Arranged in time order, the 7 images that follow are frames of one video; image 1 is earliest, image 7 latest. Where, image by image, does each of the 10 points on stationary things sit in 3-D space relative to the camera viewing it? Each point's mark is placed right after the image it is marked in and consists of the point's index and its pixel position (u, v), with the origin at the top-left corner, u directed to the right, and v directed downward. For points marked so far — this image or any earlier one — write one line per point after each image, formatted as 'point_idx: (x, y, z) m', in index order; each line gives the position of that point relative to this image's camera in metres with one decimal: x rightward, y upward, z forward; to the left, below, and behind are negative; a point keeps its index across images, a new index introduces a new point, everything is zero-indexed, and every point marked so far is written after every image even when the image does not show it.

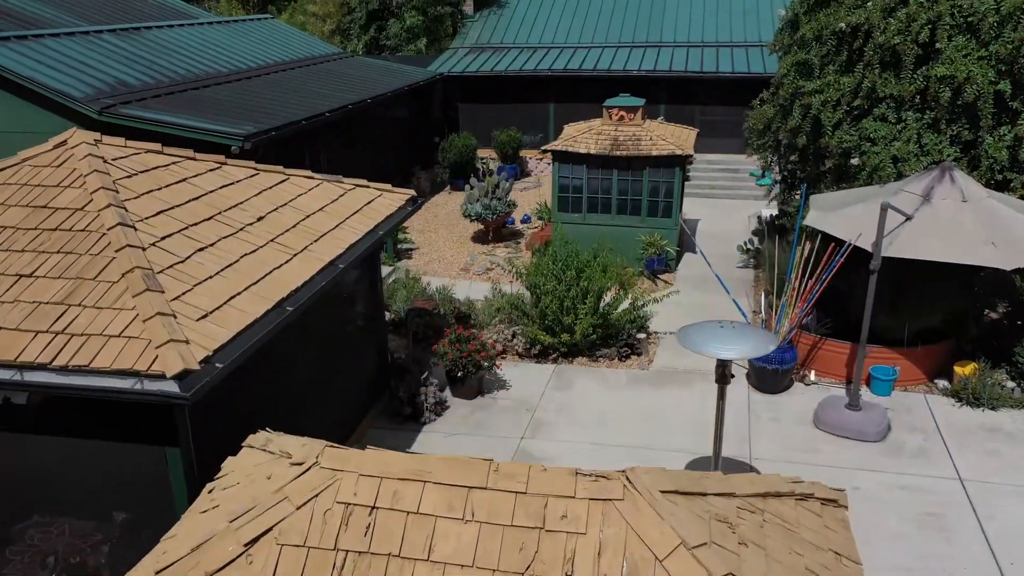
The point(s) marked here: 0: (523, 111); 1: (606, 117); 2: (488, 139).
0: (+0.3, +4.4, +18.9) m
1: (+1.6, +2.8, +12.5) m
2: (-0.6, +3.8, +19.5) m
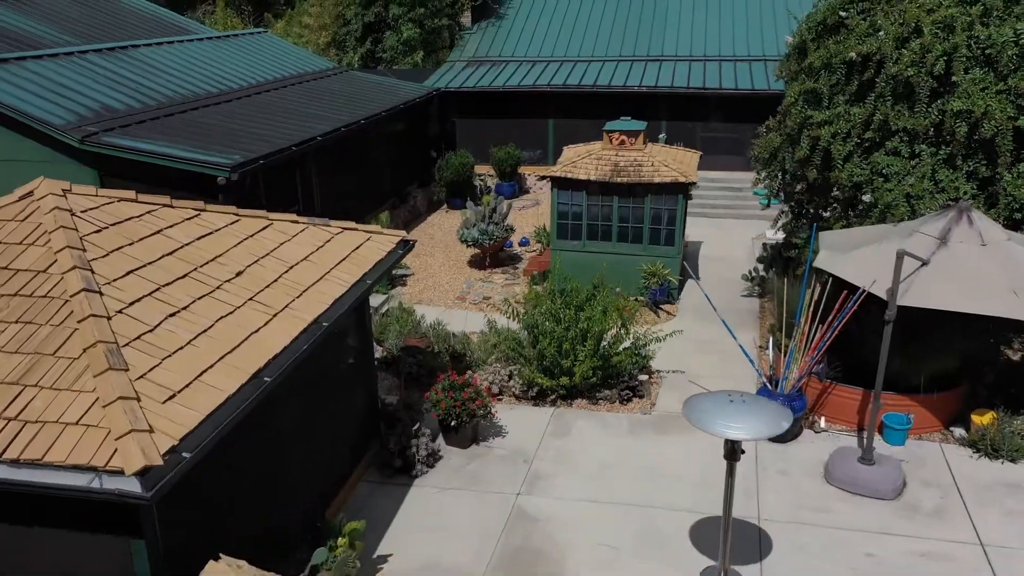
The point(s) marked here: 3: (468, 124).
0: (+0.3, +3.9, +18.6) m
1: (+1.5, +2.4, +12.2) m
2: (-0.7, +3.3, +19.1) m
3: (-1.1, +4.1, +18.9) m
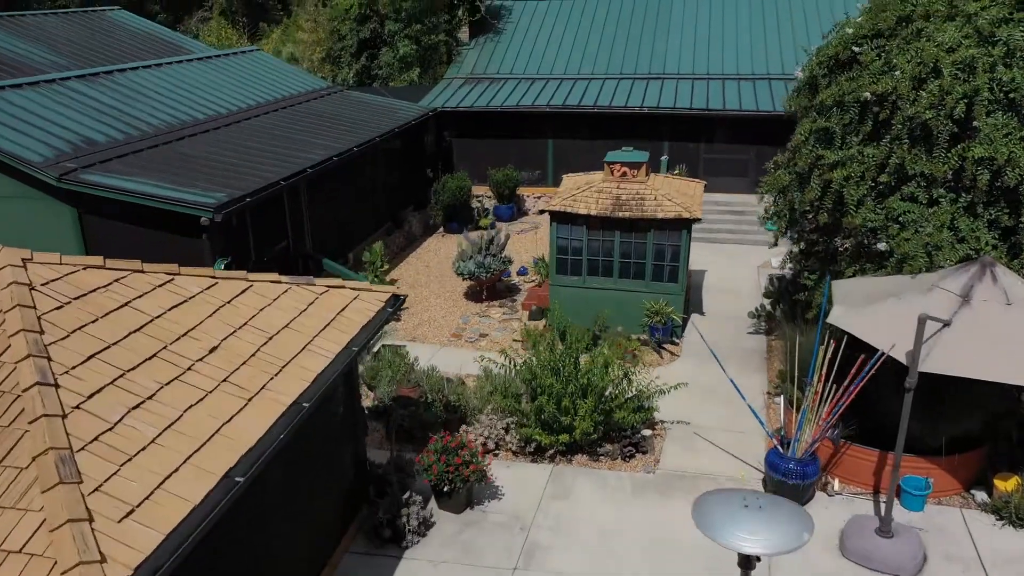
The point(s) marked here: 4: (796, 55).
0: (+0.2, +3.4, +18.1) m
1: (+1.5, +1.8, +11.7) m
2: (-0.7, +2.8, +18.6) m
3: (-1.1, +3.5, +18.4) m
4: (+7.0, +5.7, +18.6) m
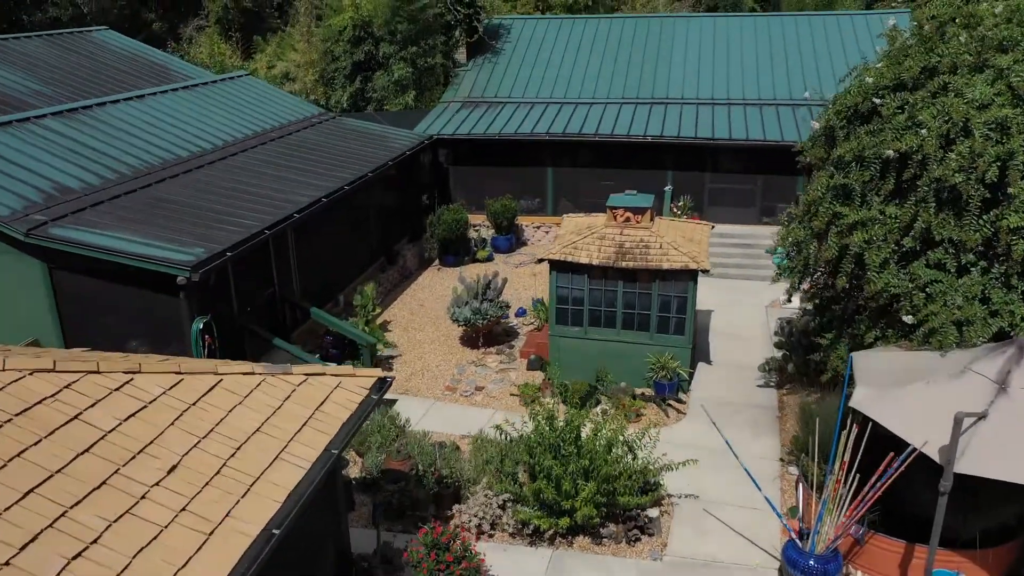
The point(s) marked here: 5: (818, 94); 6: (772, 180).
0: (+0.2, +2.6, +17.5) m
1: (+1.4, +1.0, +11.1) m
2: (-0.7, +2.0, +18.1) m
3: (-1.2, +2.7, +17.8) m
4: (+6.9, +5.0, +18.0) m
5: (+7.1, +4.5, +17.6) m
6: (+5.6, +2.3, +16.3) m
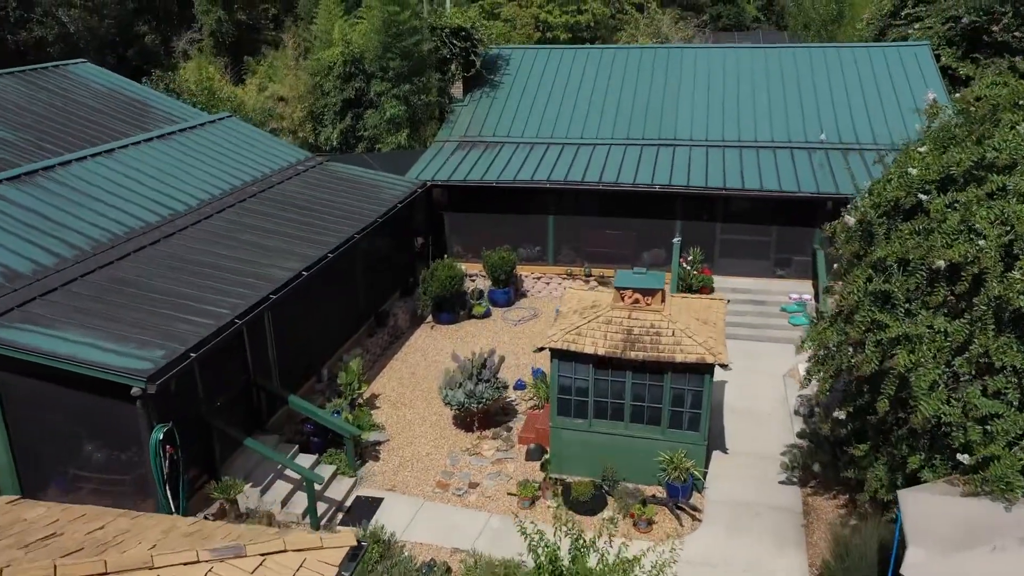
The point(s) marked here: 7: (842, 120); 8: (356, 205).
0: (+0.1, +1.4, +16.5) m
1: (+1.4, -0.1, +10.1) m
2: (-0.8, +0.8, +17.1) m
3: (-1.2, +1.6, +16.8) m
4: (+6.9, +3.8, +17.0) m
5: (+7.1, +3.4, +16.6) m
6: (+5.6, +1.1, +15.4) m
7: (+7.4, +3.8, +16.9) m
8: (-2.9, +1.5, +14.0) m
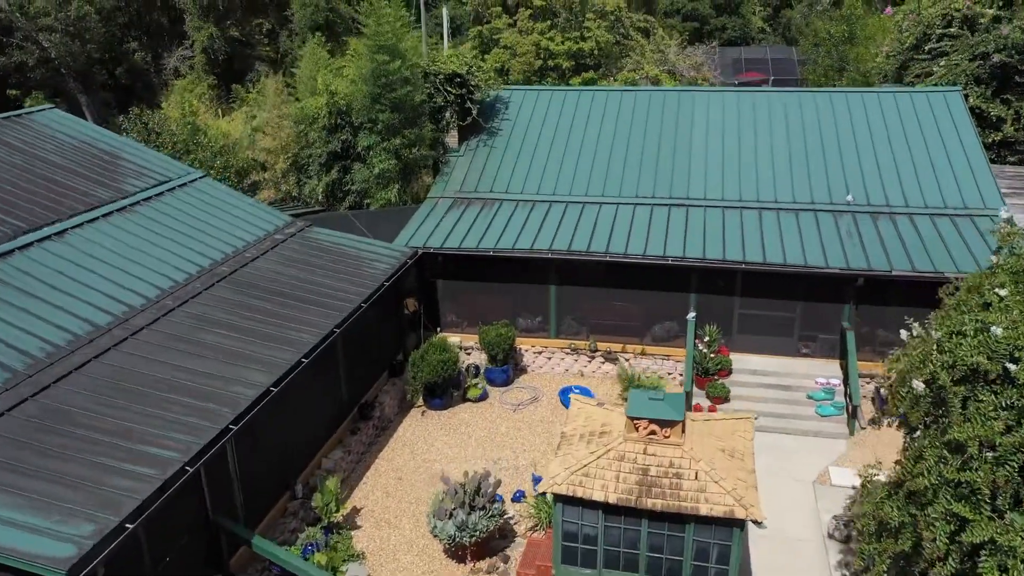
0: (+0.1, -0.1, +15.2) m
1: (+1.4, -1.6, +8.8) m
2: (-0.8, -0.7, +15.7) m
3: (-1.2, +0.1, +15.5) m
4: (+6.9, +2.3, +15.7) m
5: (+7.0, +1.8, +15.2) m
6: (+5.6, -0.4, +14.0) m
7: (+7.4, +2.3, +15.6) m
8: (-2.9, 0.0, +12.7) m
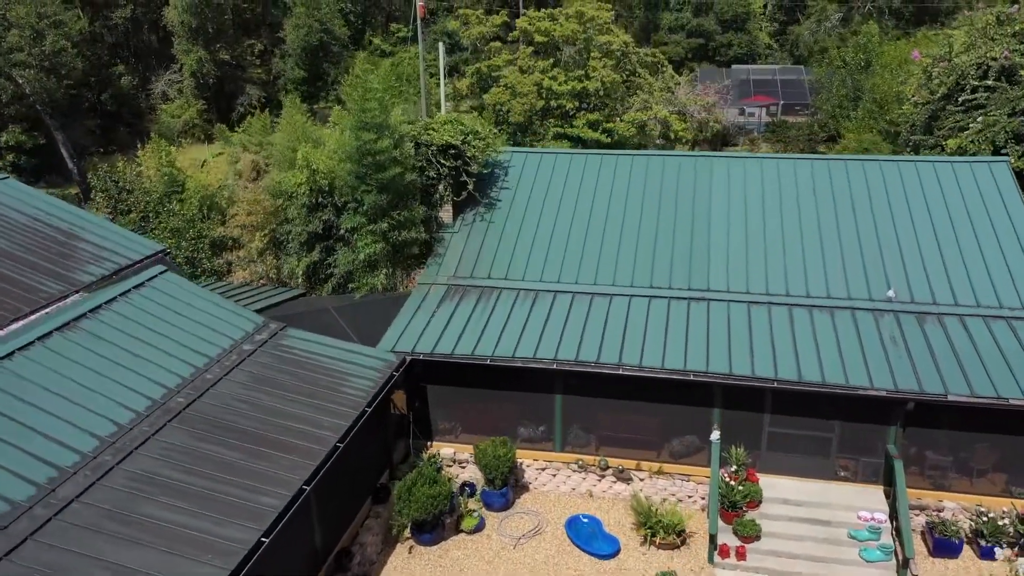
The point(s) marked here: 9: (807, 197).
0: (+0.1, -2.0, +13.5) m
1: (+1.4, -3.6, +7.1) m
2: (-0.8, -2.6, +14.0) m
3: (-1.2, -1.9, +13.8) m
4: (+6.9, +0.4, +14.0) m
5: (+7.0, -0.1, +13.5) m
6: (+5.6, -2.3, +12.3) m
7: (+7.4, +0.4, +13.9) m
8: (-2.9, -1.9, +11.0) m
9: (+6.0, +1.9, +15.4) m
